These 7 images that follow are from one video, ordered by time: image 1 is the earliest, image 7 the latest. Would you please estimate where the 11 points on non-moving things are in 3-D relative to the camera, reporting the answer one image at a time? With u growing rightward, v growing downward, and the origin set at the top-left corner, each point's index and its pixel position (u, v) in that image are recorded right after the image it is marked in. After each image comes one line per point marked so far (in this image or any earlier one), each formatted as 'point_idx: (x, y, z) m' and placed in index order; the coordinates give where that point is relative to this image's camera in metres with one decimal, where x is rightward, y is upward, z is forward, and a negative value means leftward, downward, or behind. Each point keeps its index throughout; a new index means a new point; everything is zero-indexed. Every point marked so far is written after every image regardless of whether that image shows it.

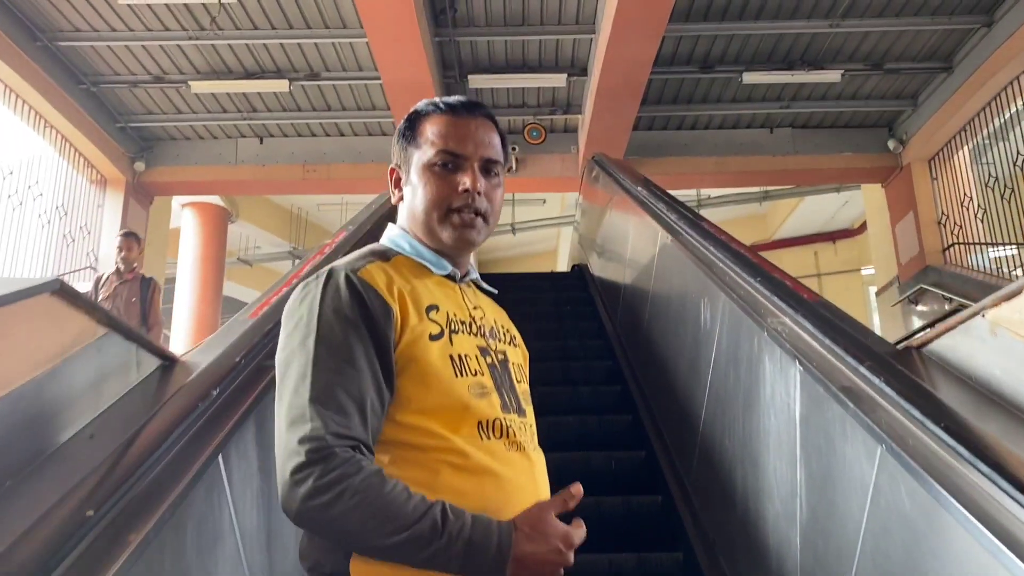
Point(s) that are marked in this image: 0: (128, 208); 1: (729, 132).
0: (-3.4, +0.7, +6.6) m
1: (+2.0, +1.4, +6.9) m
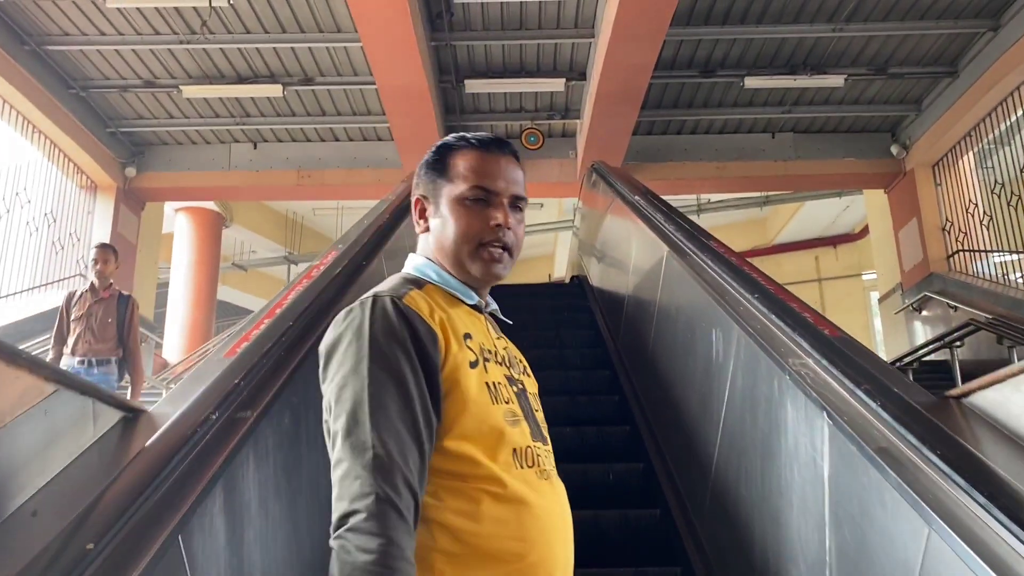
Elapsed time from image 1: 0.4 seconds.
0: (-3.4, +0.6, +6.5) m
1: (+2.0, +1.4, +6.8) m
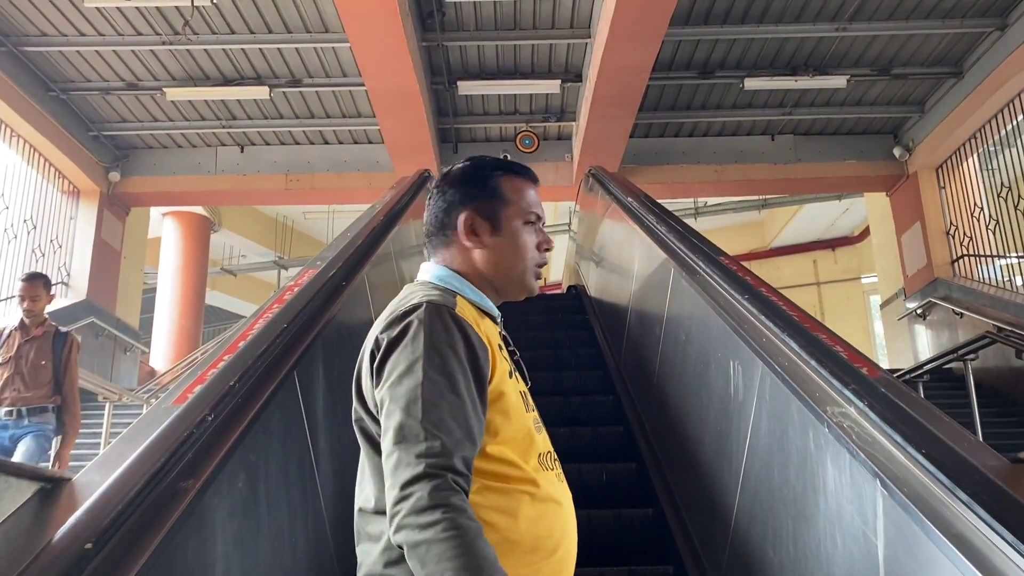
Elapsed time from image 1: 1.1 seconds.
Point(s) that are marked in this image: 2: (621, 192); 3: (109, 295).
0: (-3.4, +0.6, +6.3) m
1: (+1.9, +1.3, +6.6) m
2: (+0.6, +0.5, +4.2) m
3: (-3.4, -0.1, +6.4) m
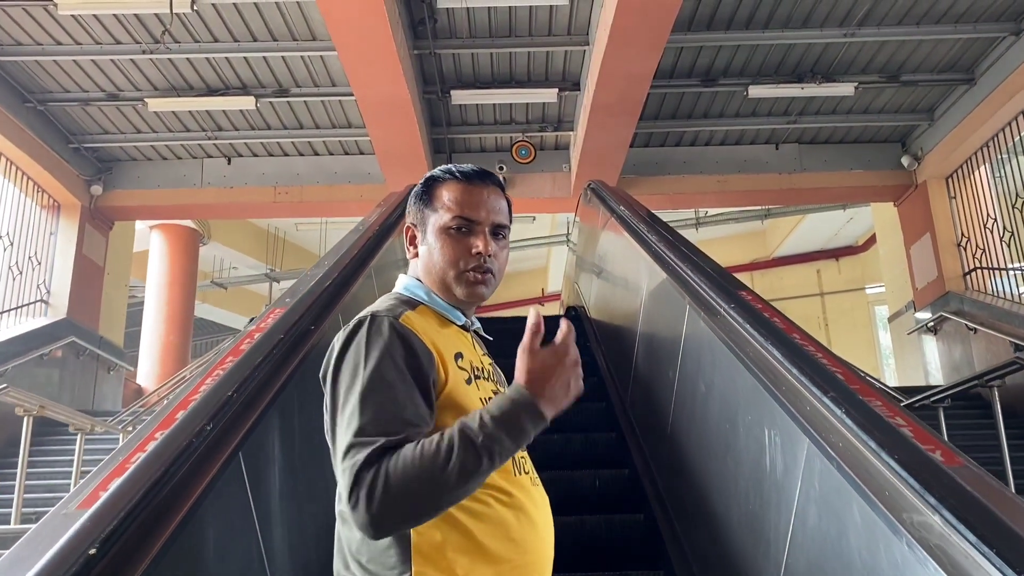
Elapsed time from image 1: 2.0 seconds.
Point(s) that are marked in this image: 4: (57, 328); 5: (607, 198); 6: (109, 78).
0: (-3.4, +0.4, +6.1) m
1: (+1.9, +1.2, +6.4) m
2: (+0.6, +0.4, +4.0) m
3: (-3.4, -0.2, +6.2) m
4: (-3.4, -0.3, +5.7) m
5: (+0.5, +0.5, +4.2) m
6: (-2.8, +1.5, +5.3) m
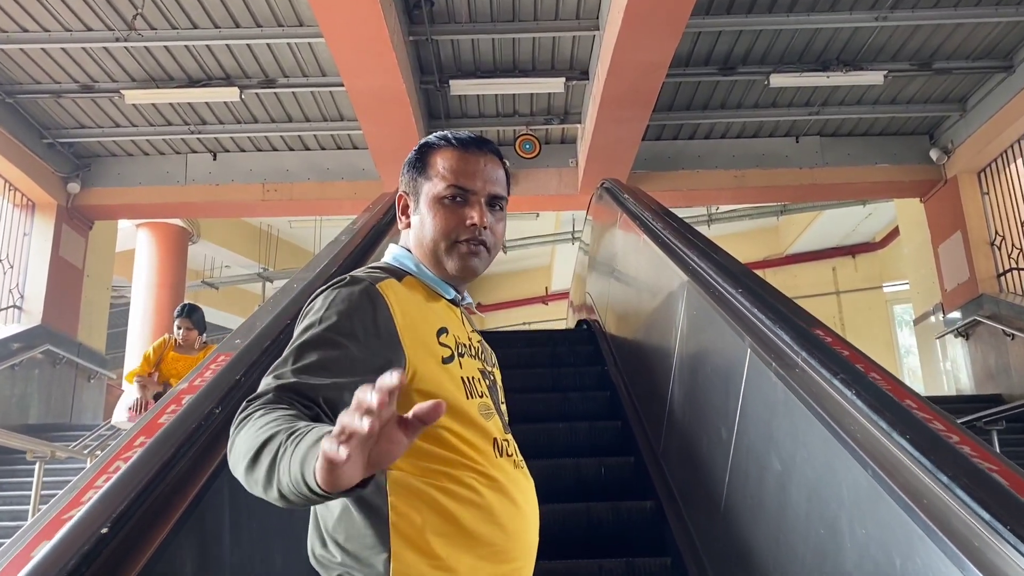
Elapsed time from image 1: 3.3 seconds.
0: (-3.4, +0.4, +5.7) m
1: (+1.9, +1.2, +6.1) m
2: (+0.6, +0.4, +3.6) m
3: (-3.4, -0.2, +5.8) m
4: (-3.4, -0.3, +5.3) m
5: (+0.6, +0.5, +3.8) m
6: (-2.8, +1.4, +4.9) m
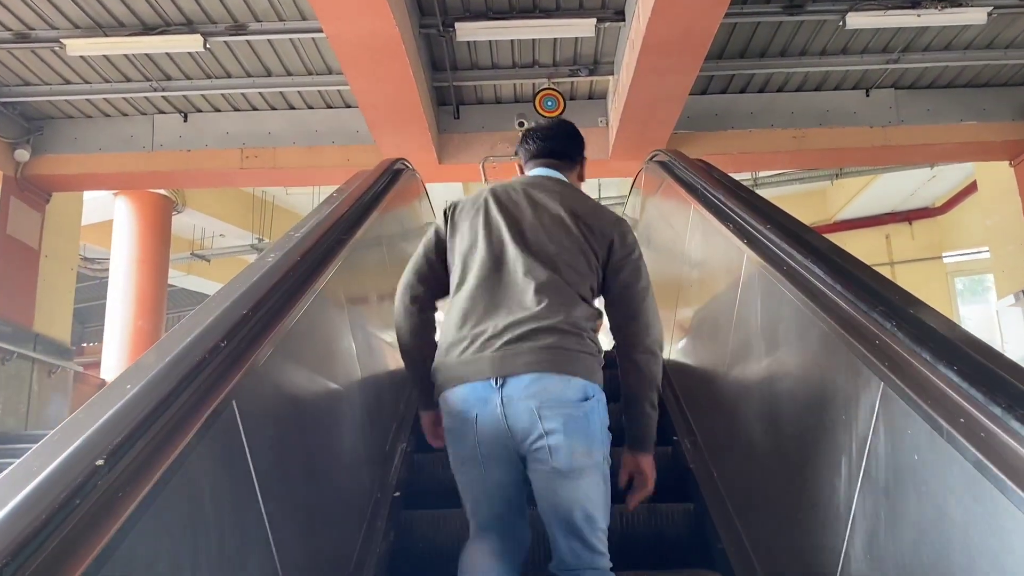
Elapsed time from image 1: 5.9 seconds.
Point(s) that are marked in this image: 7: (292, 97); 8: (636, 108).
0: (-3.3, +0.5, +4.9) m
1: (+2.0, +1.3, +5.1) m
2: (+0.7, +0.4, +2.7) m
3: (-3.3, -0.1, +5.1) m
4: (-3.3, -0.3, +4.6) m
5: (+0.6, +0.5, +3.0) m
6: (-2.7, +1.5, +4.1) m
7: (-1.5, +1.3, +5.1) m
8: (+0.7, +1.1, +4.4) m
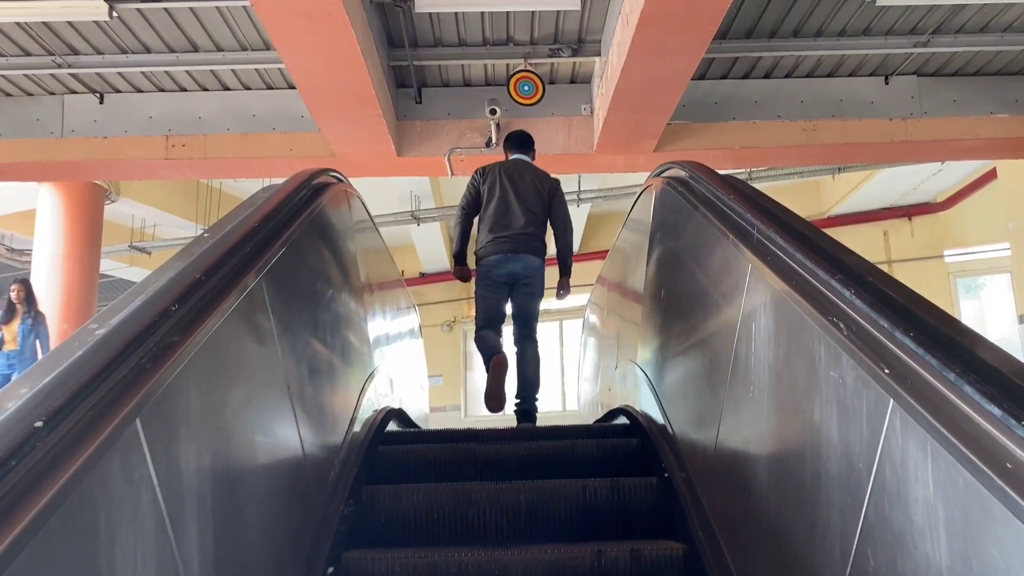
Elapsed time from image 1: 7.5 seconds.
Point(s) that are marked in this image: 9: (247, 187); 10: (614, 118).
0: (-3.5, +0.4, +4.2) m
1: (+1.9, +1.2, +4.5) m
2: (+0.6, +0.2, +2.1) m
3: (-3.4, -0.2, +4.3) m
4: (-3.4, -0.3, +3.8) m
5: (+0.5, +0.3, +2.4) m
6: (-2.8, +1.4, +3.3) m
7: (-1.6, +1.2, +4.4) m
8: (+0.6, +1.0, +3.8) m
9: (-2.9, +1.1, +8.3) m
10: (+0.5, +0.9, +4.0) m
